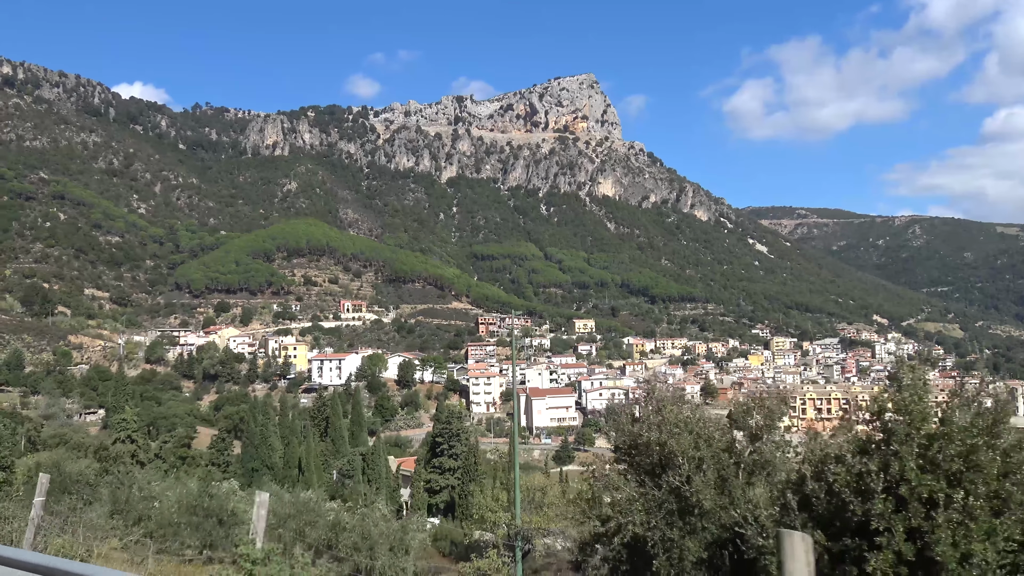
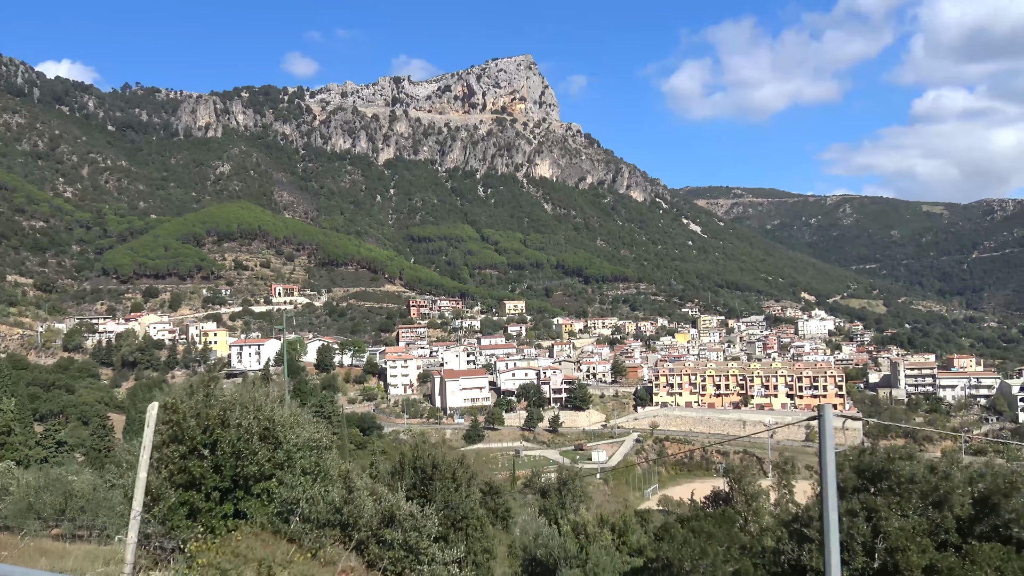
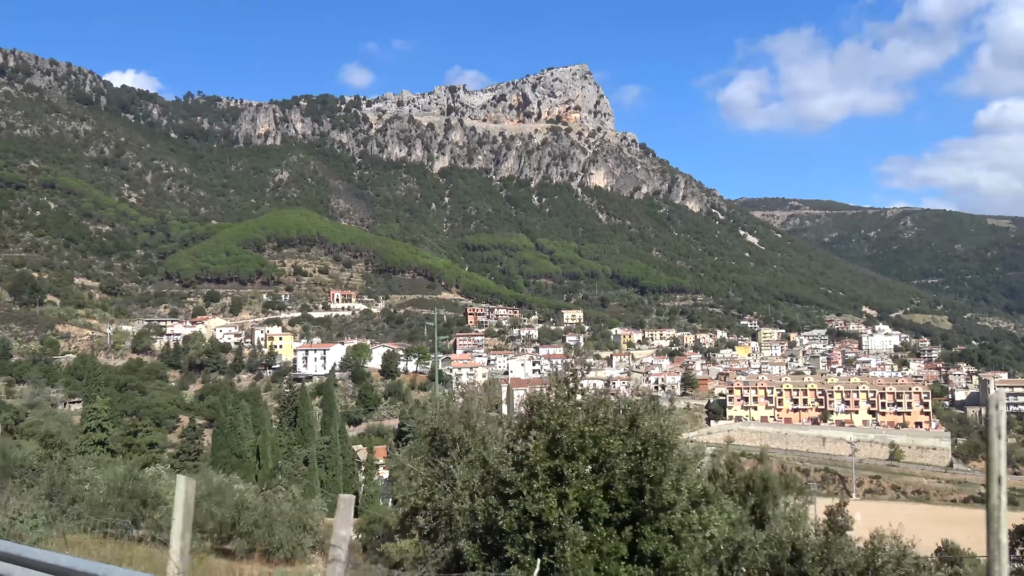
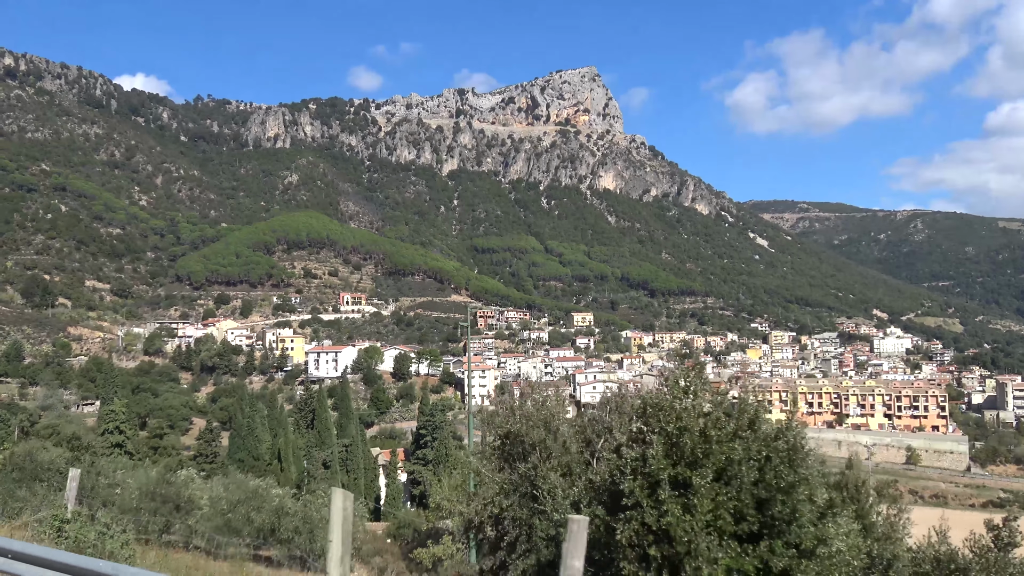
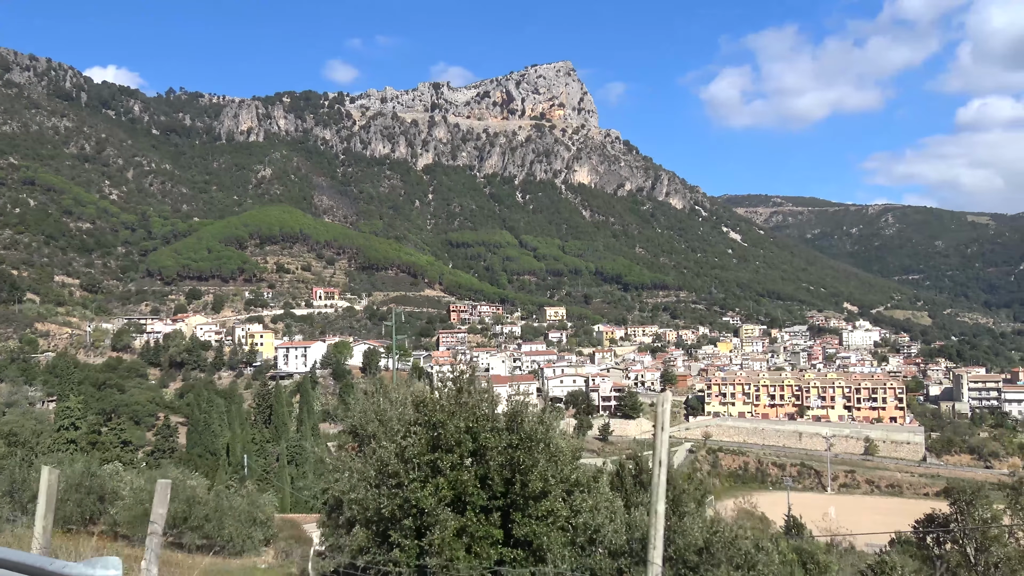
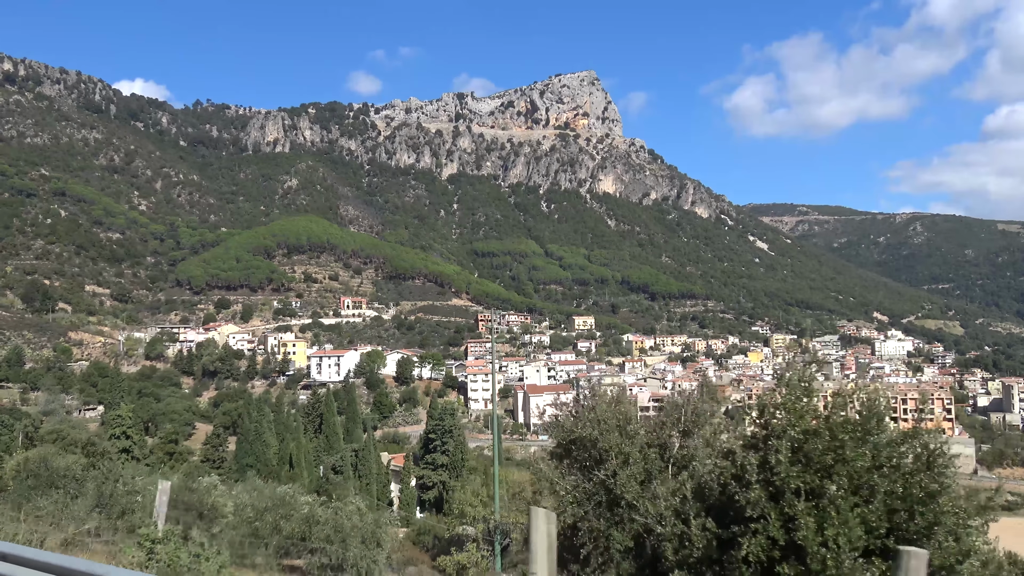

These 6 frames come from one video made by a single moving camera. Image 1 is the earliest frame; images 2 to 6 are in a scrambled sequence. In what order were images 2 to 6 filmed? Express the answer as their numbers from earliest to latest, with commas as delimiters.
6, 4, 3, 5, 2
